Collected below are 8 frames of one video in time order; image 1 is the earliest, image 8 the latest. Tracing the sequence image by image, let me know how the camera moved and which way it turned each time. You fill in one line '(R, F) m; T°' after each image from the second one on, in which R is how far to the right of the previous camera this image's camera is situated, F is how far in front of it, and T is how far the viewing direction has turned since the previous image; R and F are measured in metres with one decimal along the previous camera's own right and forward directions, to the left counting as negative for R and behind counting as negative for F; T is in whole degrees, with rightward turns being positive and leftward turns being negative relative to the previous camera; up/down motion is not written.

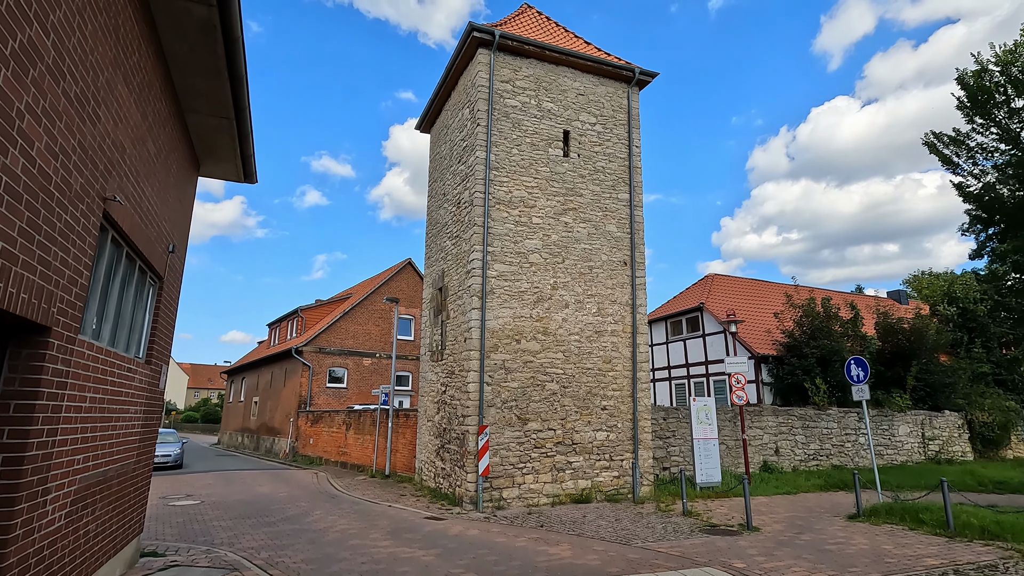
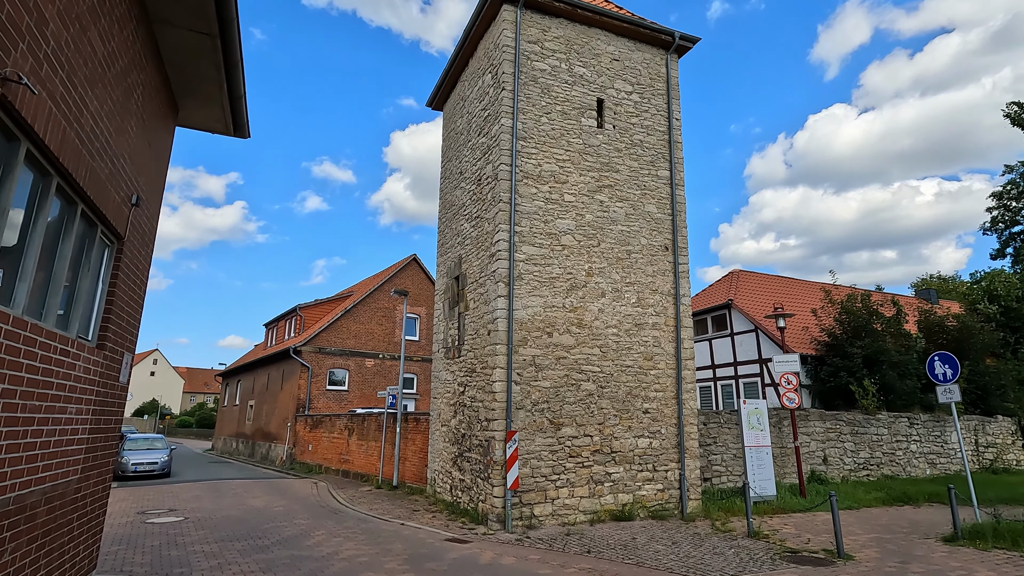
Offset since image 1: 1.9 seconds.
(-0.6, +1.5) m; 0°
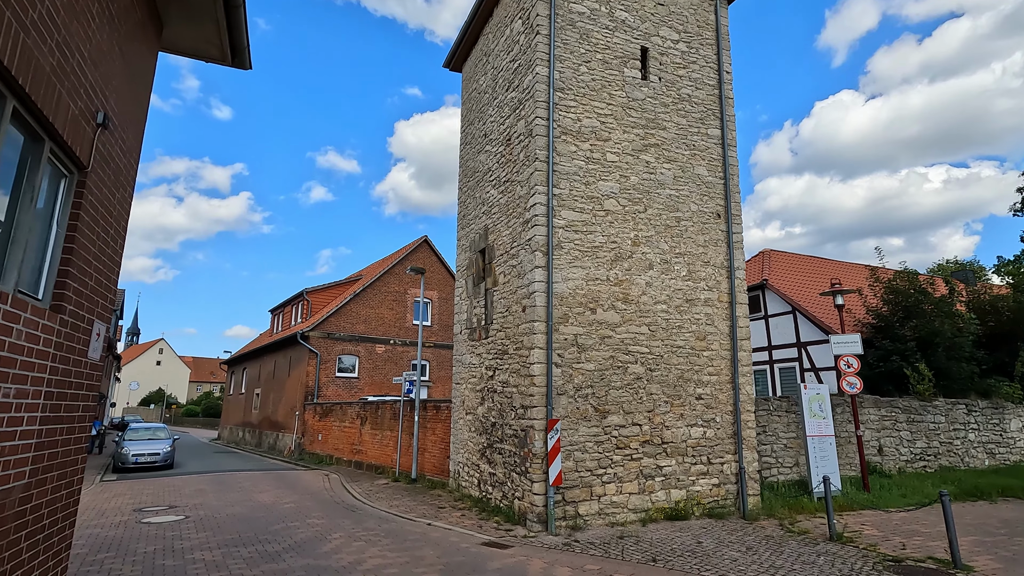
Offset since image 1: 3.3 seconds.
(-0.6, +1.2) m; 0°
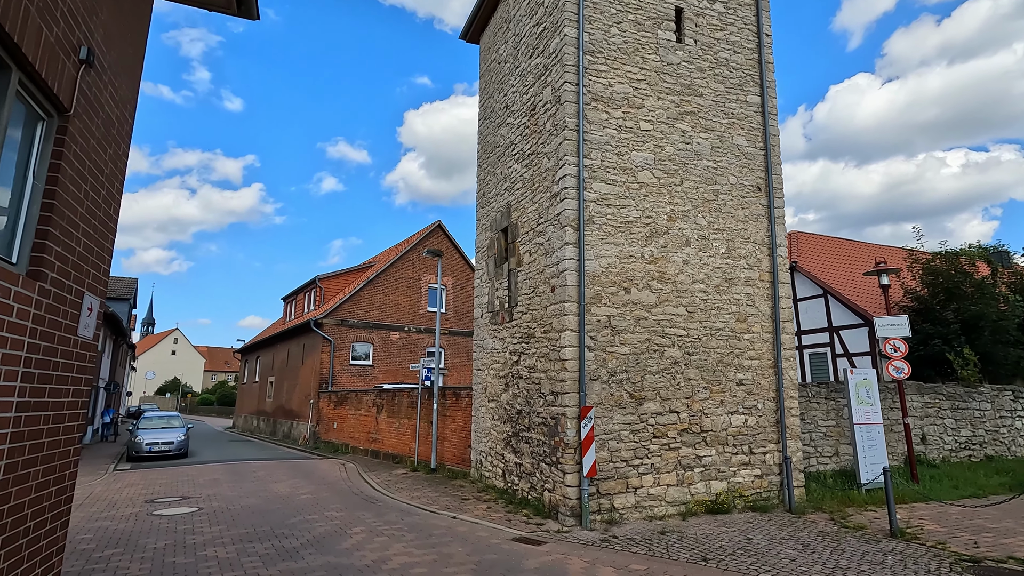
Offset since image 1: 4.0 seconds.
(-0.3, +0.6) m; -1°
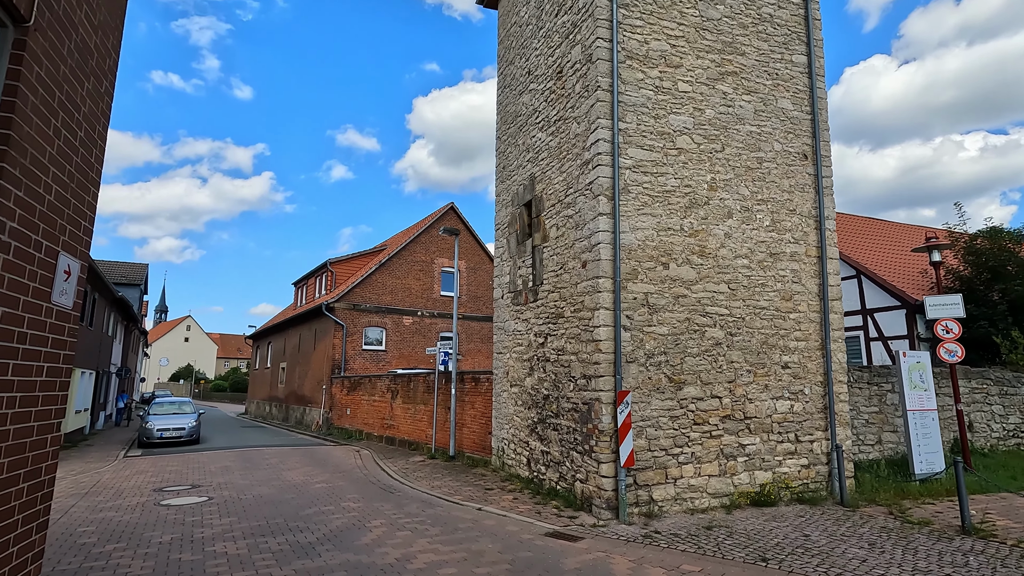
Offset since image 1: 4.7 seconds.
(-0.3, +0.6) m; -1°
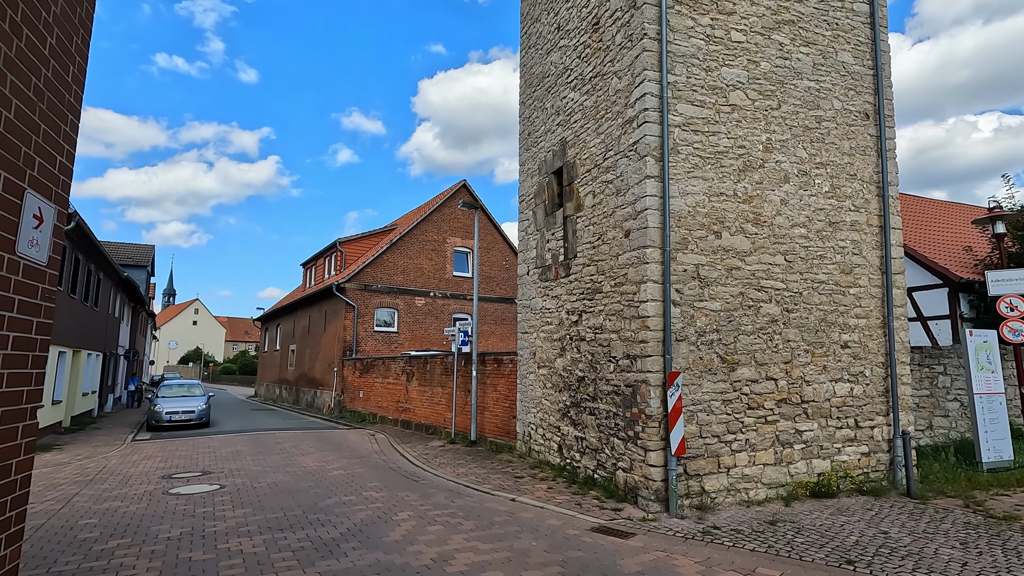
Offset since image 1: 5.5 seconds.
(-0.4, +0.7) m; -1°
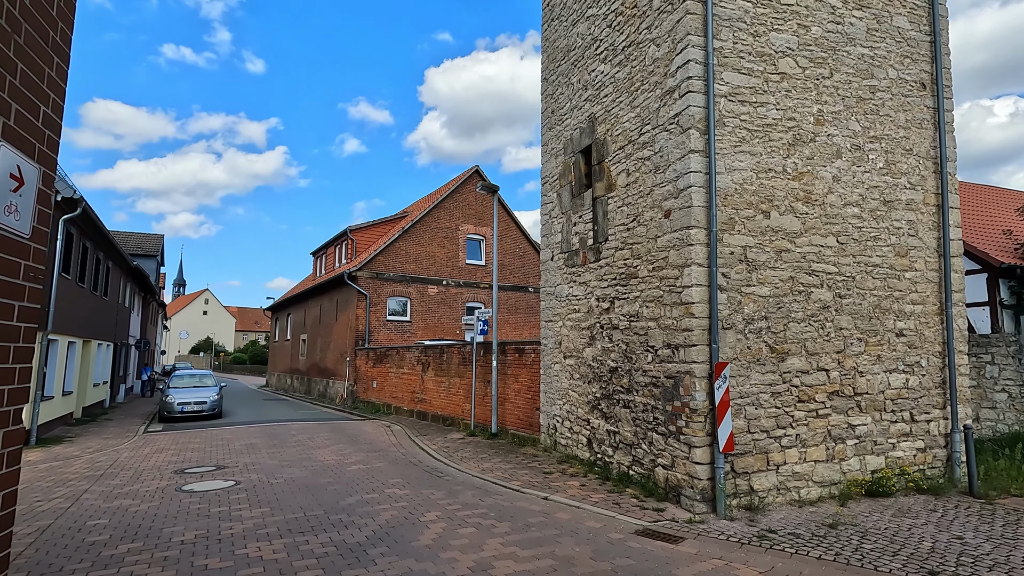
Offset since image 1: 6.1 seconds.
(-0.3, +0.5) m; -1°
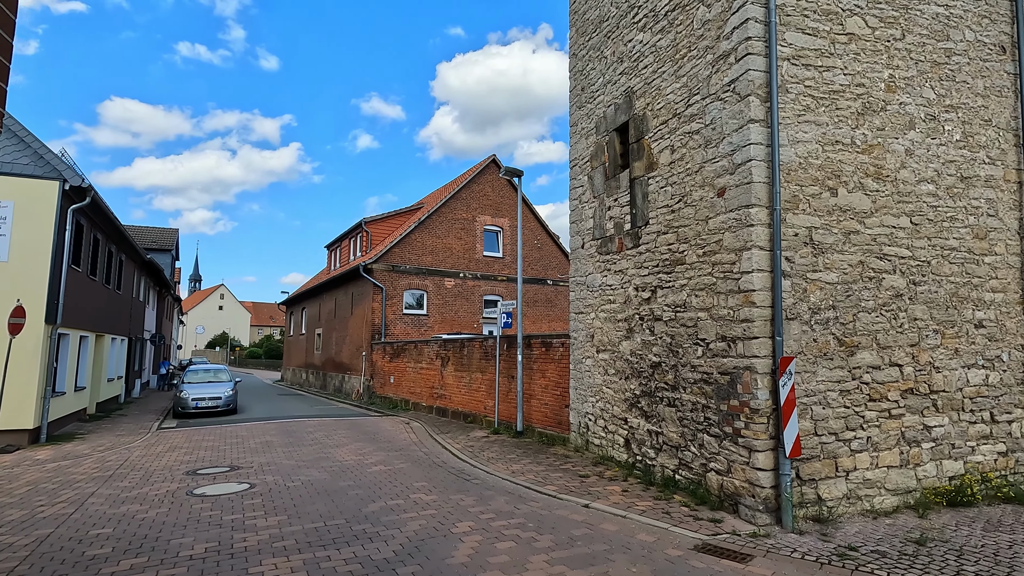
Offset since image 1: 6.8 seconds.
(-0.3, +0.6) m; -1°
